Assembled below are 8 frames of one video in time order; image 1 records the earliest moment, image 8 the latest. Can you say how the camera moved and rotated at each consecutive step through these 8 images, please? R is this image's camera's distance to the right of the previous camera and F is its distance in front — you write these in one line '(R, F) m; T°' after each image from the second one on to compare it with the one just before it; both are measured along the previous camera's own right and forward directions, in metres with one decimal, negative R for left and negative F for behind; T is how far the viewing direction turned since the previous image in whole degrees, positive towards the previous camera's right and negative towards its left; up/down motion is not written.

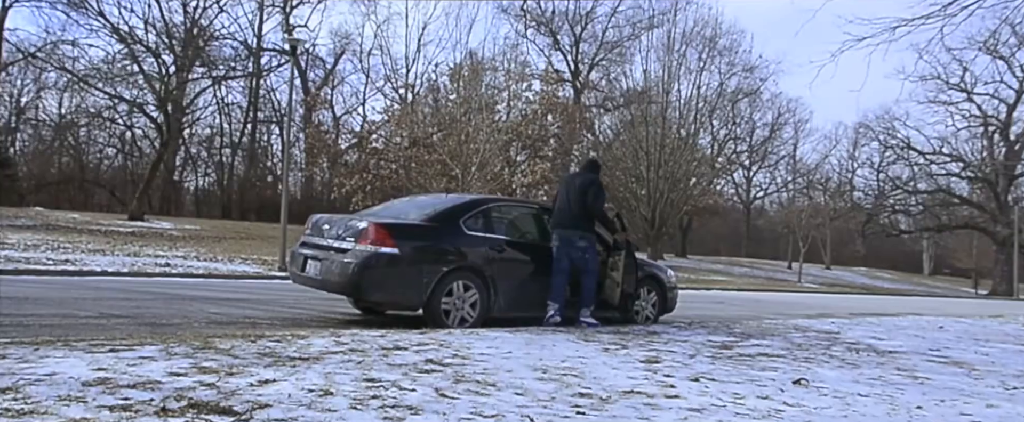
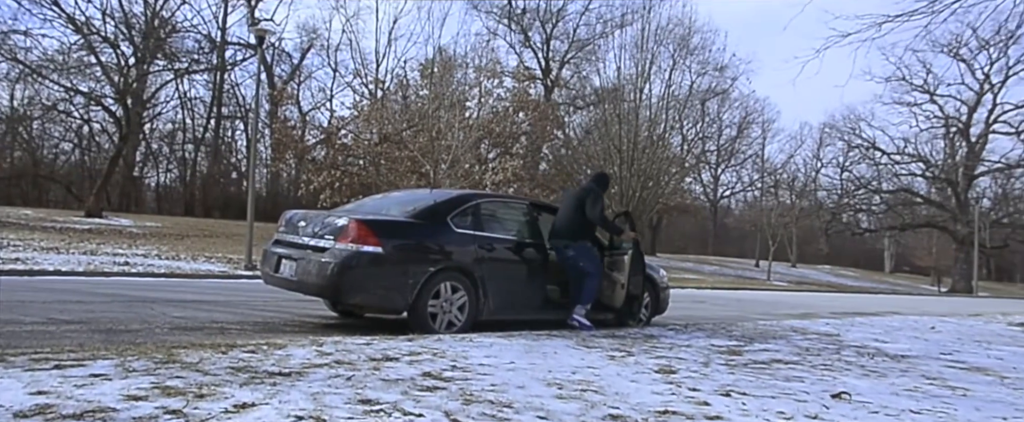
(-0.2, +0.5) m; +2°
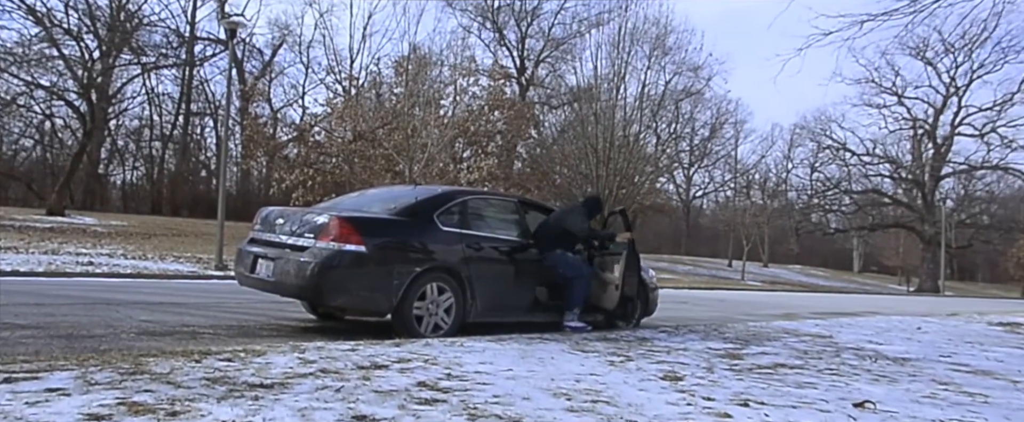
(-0.1, +0.3) m; +2°
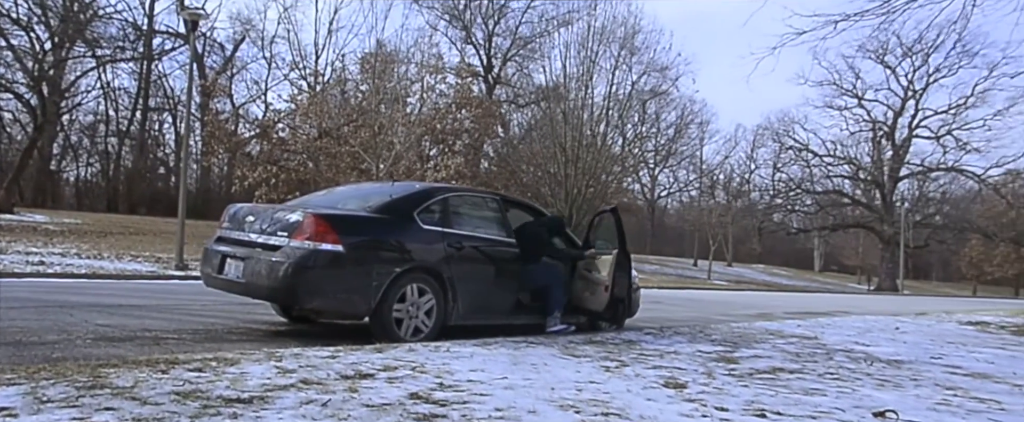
(-0.2, +0.3) m; +2°
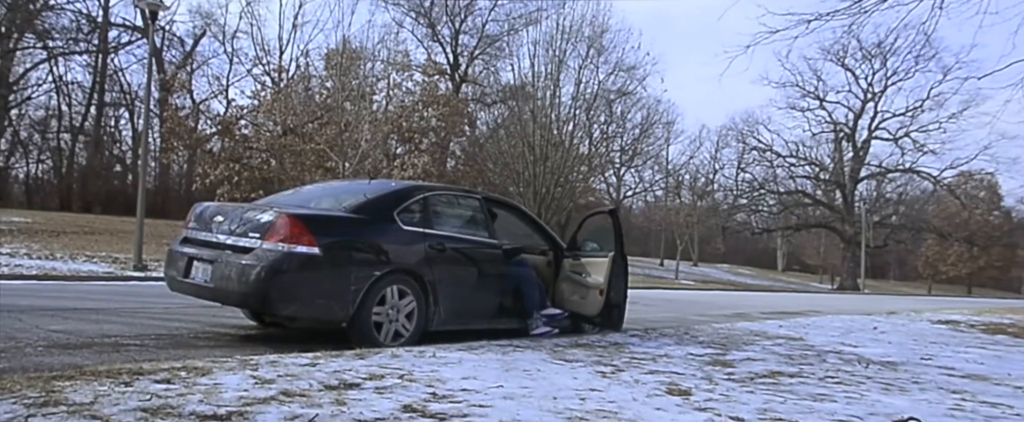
(-0.1, +0.3) m; +2°
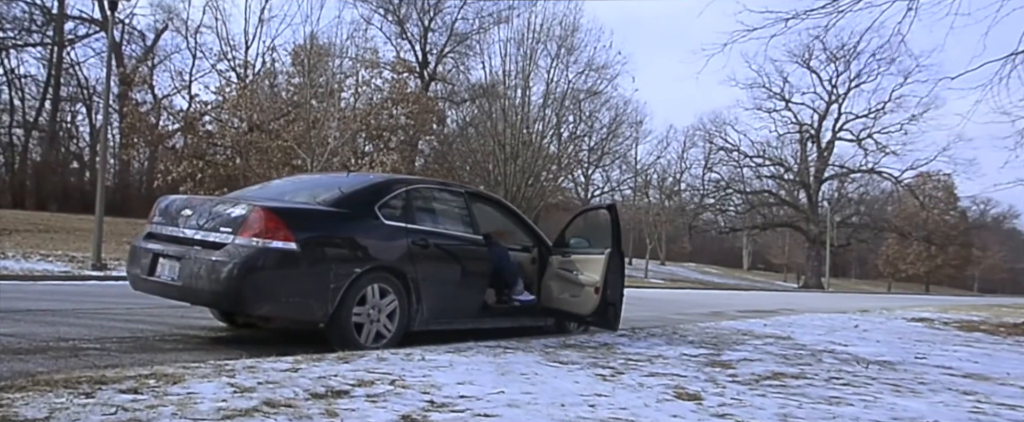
(-0.1, +0.3) m; +2°
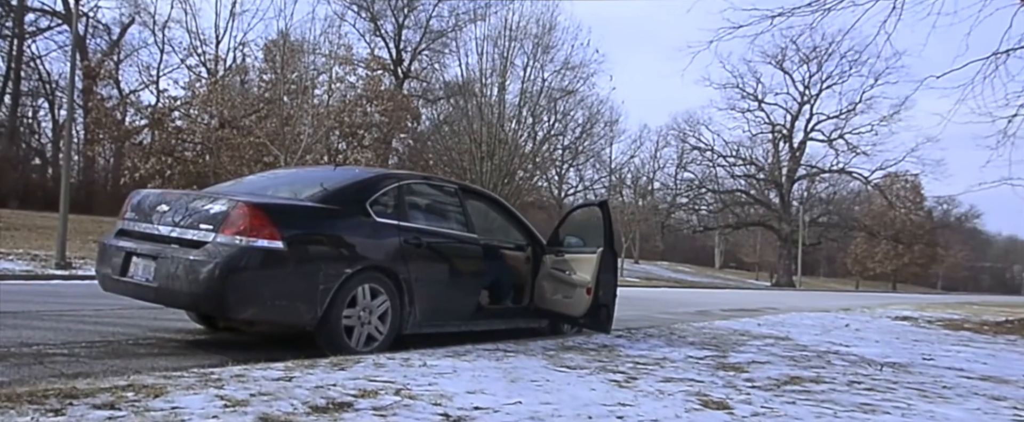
(-0.2, +0.3) m; +2°
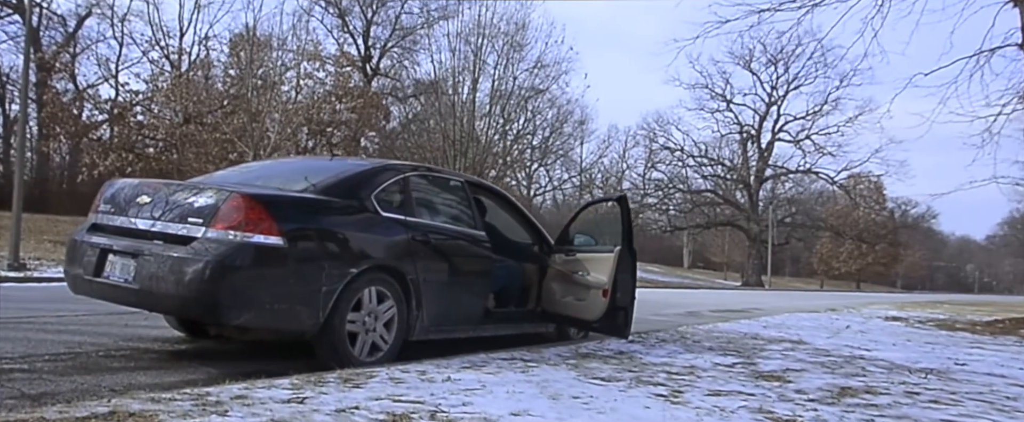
(-0.3, +0.5) m; +2°
